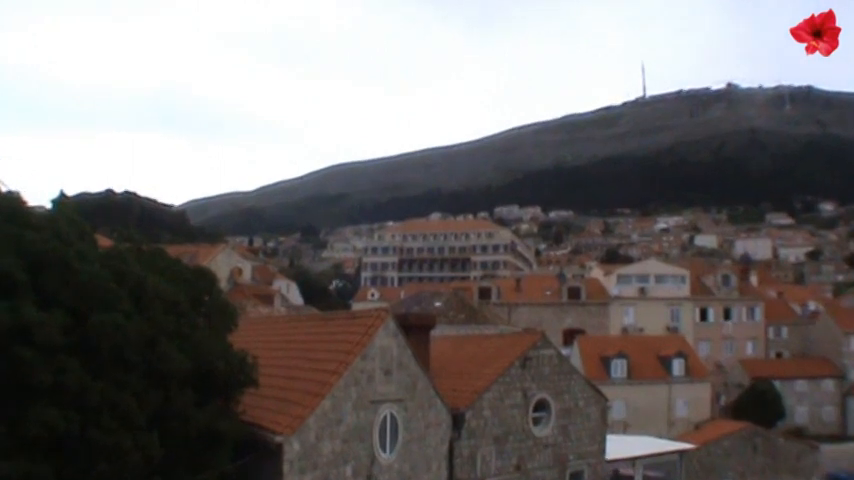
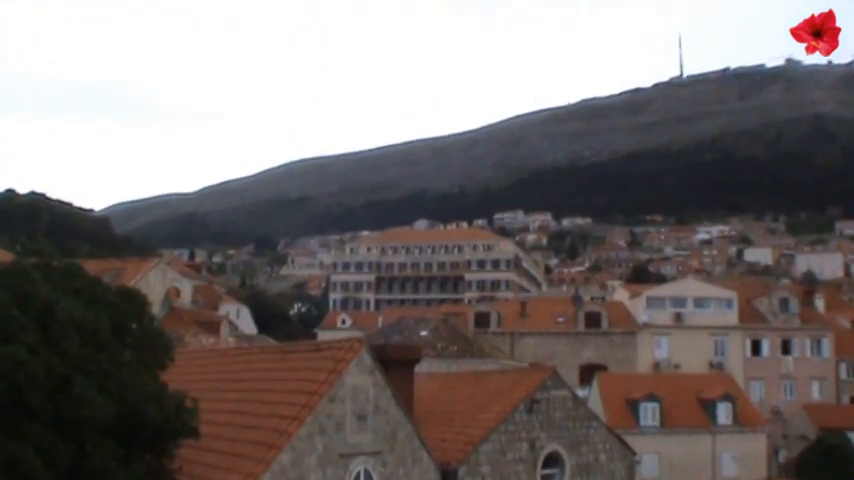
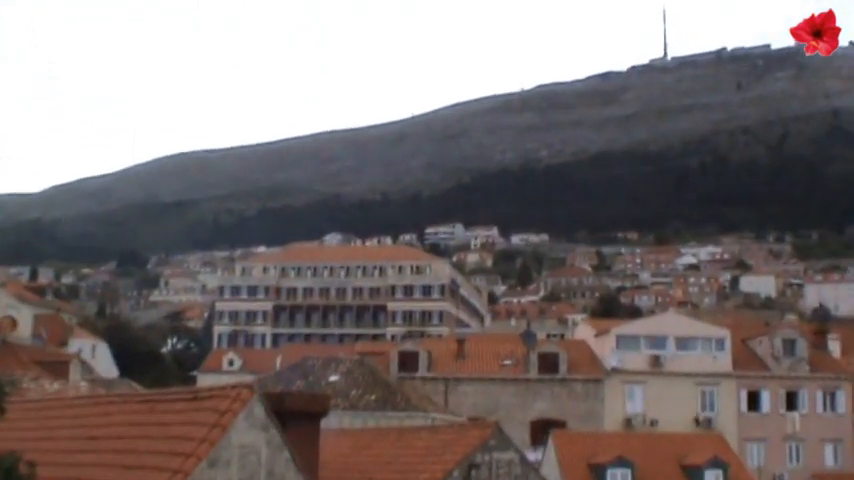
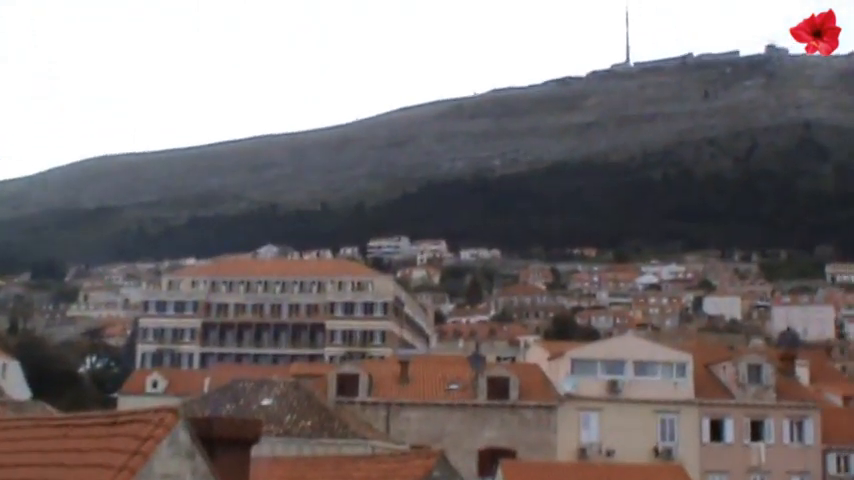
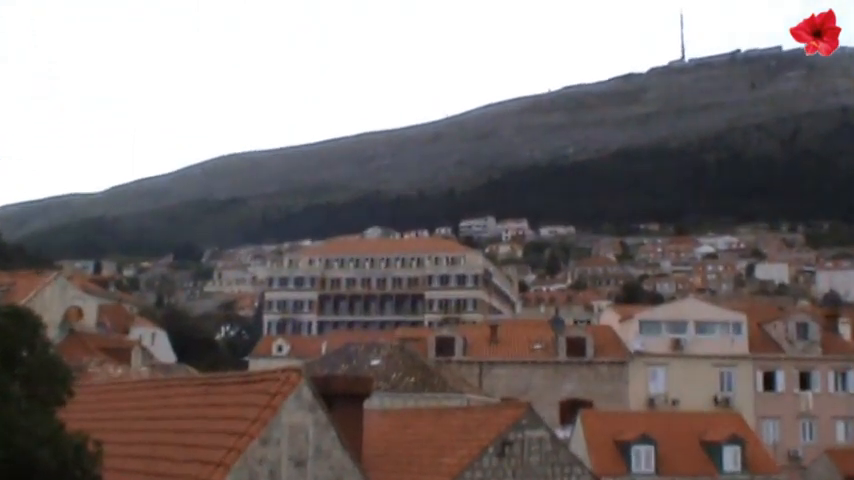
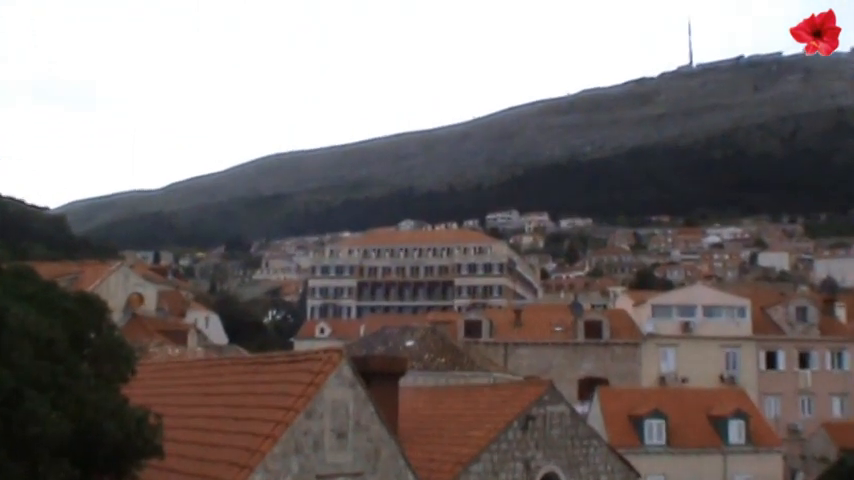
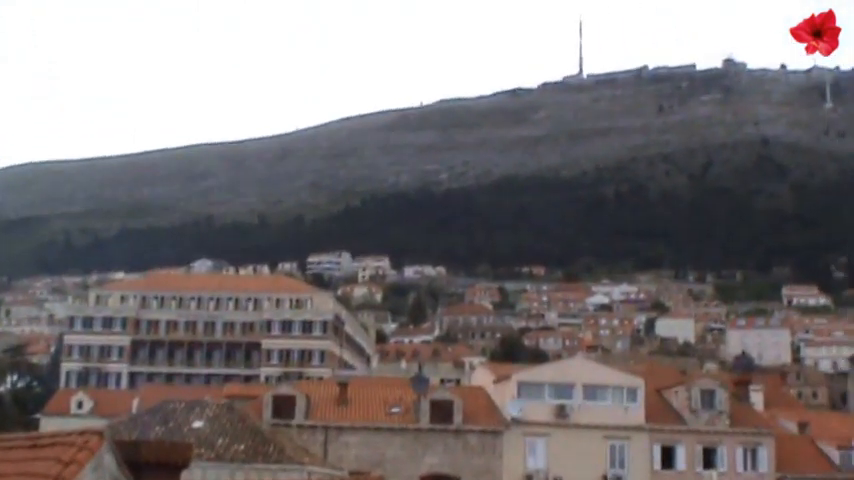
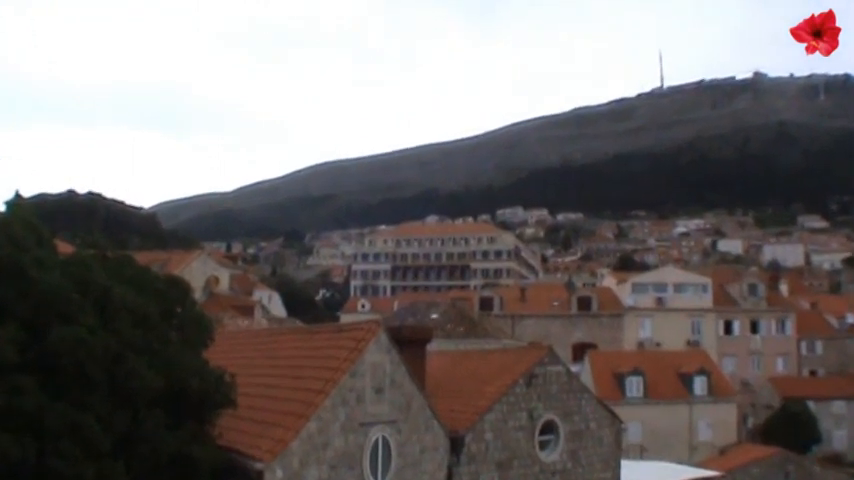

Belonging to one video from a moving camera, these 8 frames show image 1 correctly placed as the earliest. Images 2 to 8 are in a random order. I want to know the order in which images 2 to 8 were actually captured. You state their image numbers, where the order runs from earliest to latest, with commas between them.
8, 2, 6, 5, 3, 4, 7
